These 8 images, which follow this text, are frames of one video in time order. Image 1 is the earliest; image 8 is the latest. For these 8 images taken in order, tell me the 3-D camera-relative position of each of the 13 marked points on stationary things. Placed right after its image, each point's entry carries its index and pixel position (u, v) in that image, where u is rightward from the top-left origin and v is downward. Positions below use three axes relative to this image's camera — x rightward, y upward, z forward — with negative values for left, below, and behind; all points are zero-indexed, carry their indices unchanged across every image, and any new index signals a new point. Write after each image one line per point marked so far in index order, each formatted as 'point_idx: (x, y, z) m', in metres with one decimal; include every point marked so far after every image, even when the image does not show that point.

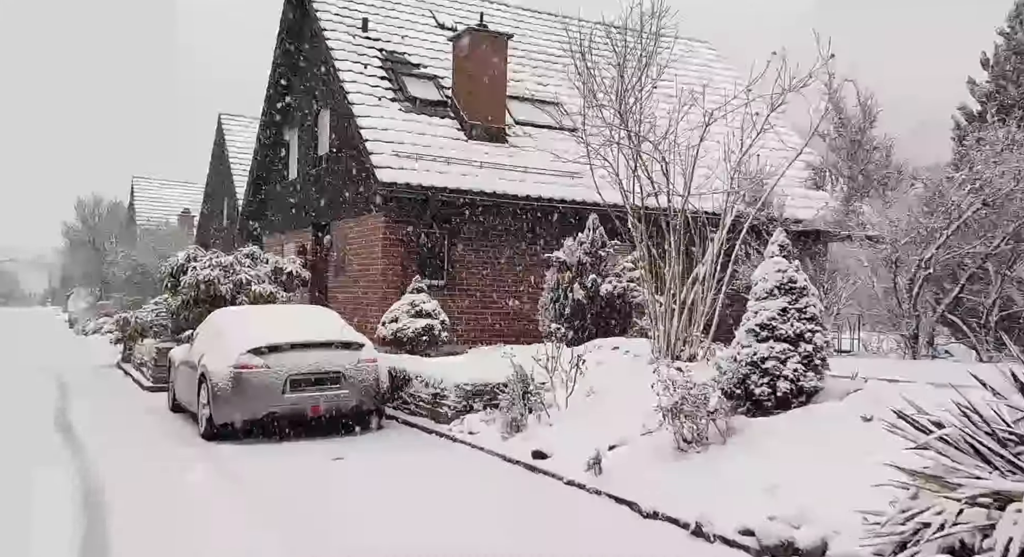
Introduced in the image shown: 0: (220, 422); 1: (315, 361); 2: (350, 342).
0: (-3.1, -1.5, +10.2) m
1: (-2.1, -0.9, +10.5) m
2: (-1.8, -0.7, +10.9) m
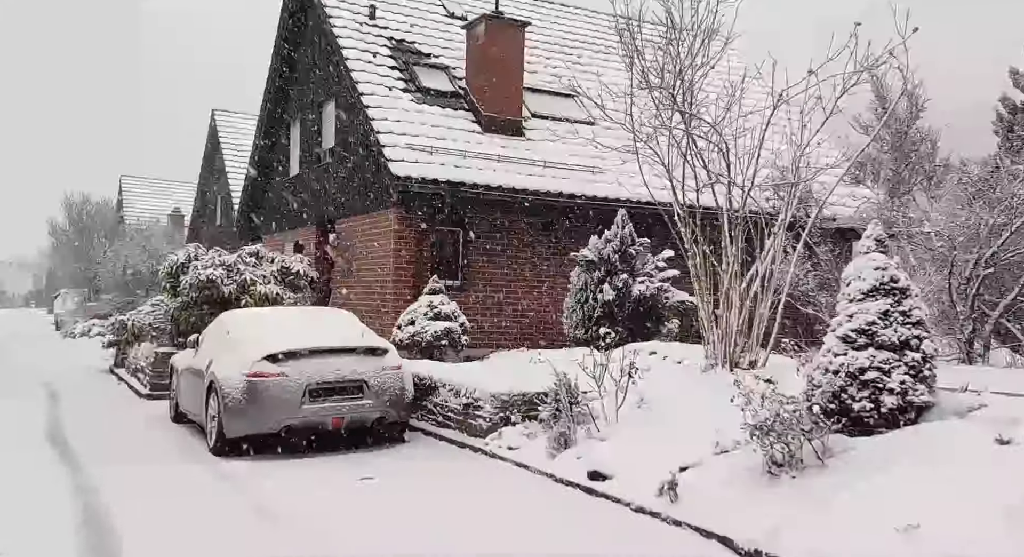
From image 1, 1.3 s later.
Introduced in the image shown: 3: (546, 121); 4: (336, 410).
0: (-2.7, -1.5, +9.3) m
1: (-1.8, -0.9, +9.6) m
2: (-1.4, -0.7, +10.0) m
3: (+0.6, +3.0, +18.0) m
4: (-1.7, -1.3, +9.5) m
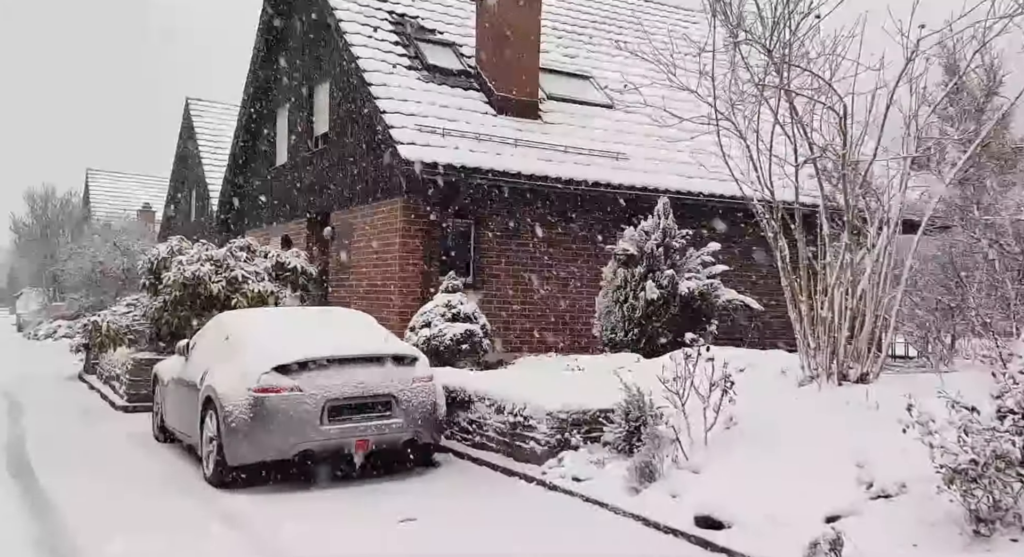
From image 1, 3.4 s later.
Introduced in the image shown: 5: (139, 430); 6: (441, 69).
0: (-2.2, -1.5, +7.7) m
1: (-1.3, -0.9, +8.0) m
2: (-1.0, -0.7, +8.4) m
3: (+0.8, +3.0, +16.5) m
4: (-1.3, -1.3, +7.9) m
5: (-4.4, -1.7, +11.1) m
6: (-1.2, +3.5, +16.2) m
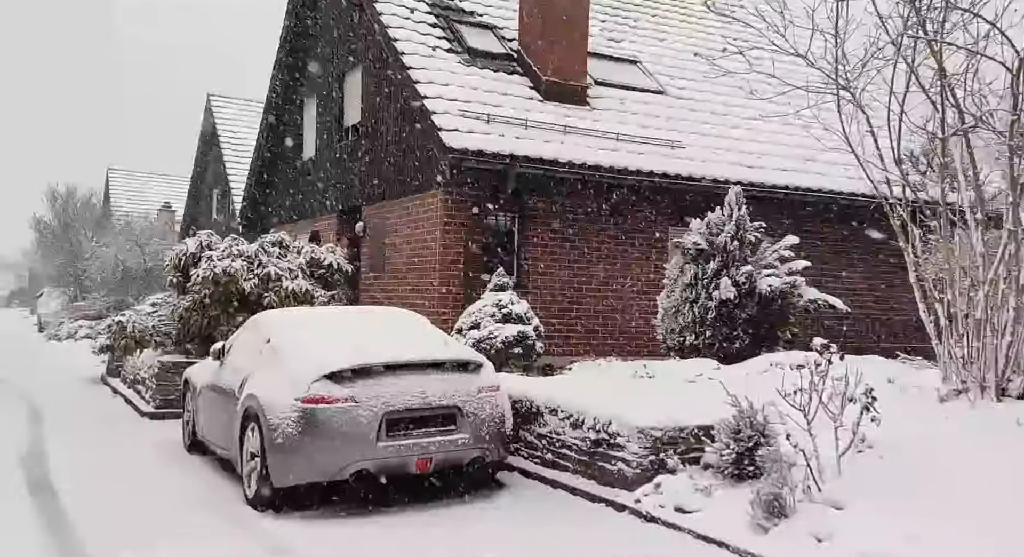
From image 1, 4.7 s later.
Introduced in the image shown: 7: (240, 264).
0: (-1.6, -1.5, +6.8) m
1: (-0.7, -0.8, +7.0) m
2: (-0.4, -0.6, +7.4) m
3: (+1.6, +3.1, +15.4) m
4: (-0.7, -1.2, +6.9) m
5: (-3.7, -1.7, +10.2) m
6: (-0.5, +3.6, +15.2) m
7: (-3.5, +0.2, +12.2) m
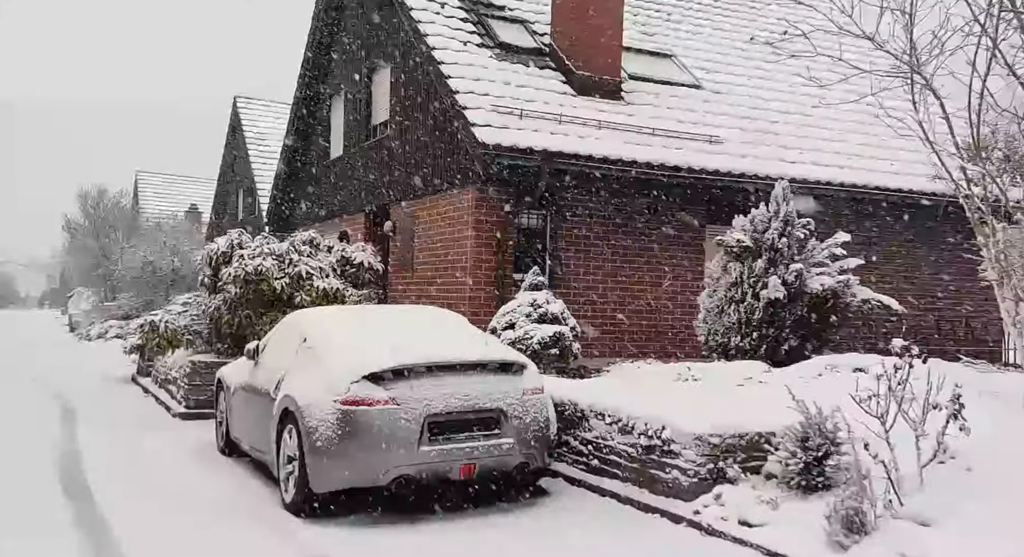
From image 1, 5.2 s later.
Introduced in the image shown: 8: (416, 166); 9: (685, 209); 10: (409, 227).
0: (-1.3, -1.4, +6.4) m
1: (-0.4, -0.8, +6.7) m
2: (0.0, -0.6, +7.0) m
3: (+2.1, +3.1, +15.0) m
4: (-0.3, -1.2, +6.5) m
5: (-3.3, -1.7, +9.9) m
6: (0.0, +3.6, +14.8) m
7: (-3.0, +0.2, +11.9) m
8: (-1.5, +1.8, +15.2) m
9: (+2.5, +1.0, +13.6) m
10: (-1.7, +0.8, +15.5) m
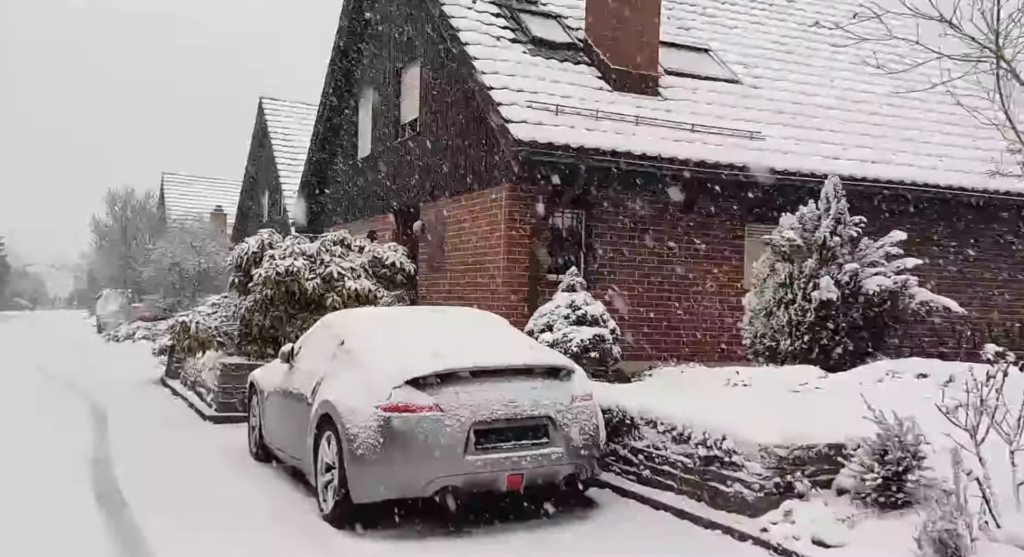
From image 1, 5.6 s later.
0: (-1.0, -1.4, +6.1) m
1: (0.0, -0.8, +6.3) m
2: (+0.3, -0.6, +6.7) m
3: (+2.6, +3.1, +14.6) m
4: (0.0, -1.2, +6.2) m
5: (-2.9, -1.7, +9.6) m
6: (+0.6, +3.6, +14.4) m
7: (-2.6, +0.2, +11.6) m
8: (-1.0, +1.8, +14.8) m
9: (+3.0, +1.0, +13.2) m
10: (-1.1, +0.8, +15.1) m
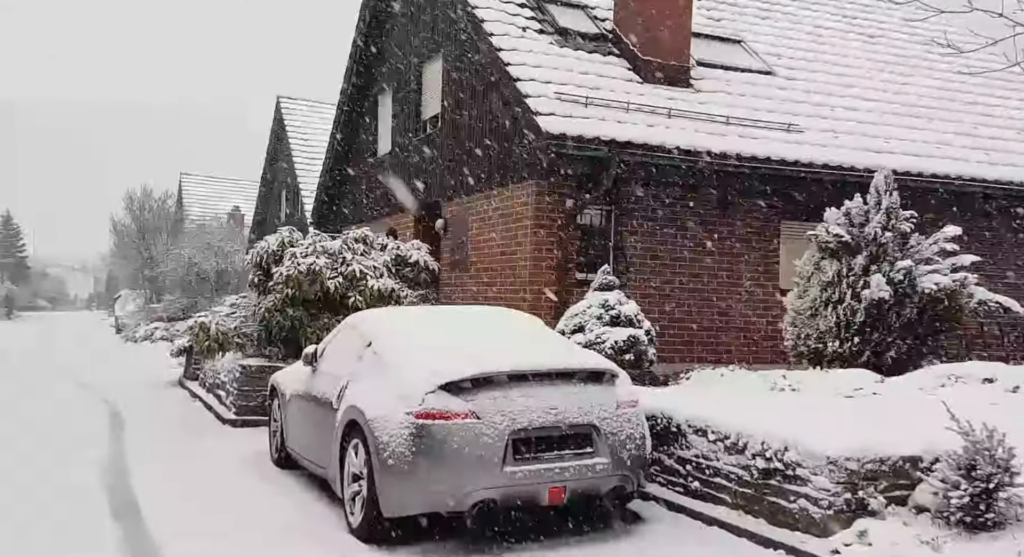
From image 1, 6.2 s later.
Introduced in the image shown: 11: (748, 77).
0: (-0.7, -1.4, +5.6) m
1: (+0.2, -0.8, +5.8) m
2: (+0.6, -0.6, +6.2) m
3: (+3.0, +3.1, +14.0) m
4: (+0.2, -1.2, +5.7) m
5: (-2.6, -1.7, +9.2) m
6: (+0.9, +3.6, +13.9) m
7: (-2.2, +0.2, +11.1) m
8: (-0.6, +1.8, +14.4) m
9: (+3.3, +1.0, +12.7) m
10: (-0.7, +0.8, +14.7) m
11: (+3.5, +3.0, +14.0) m
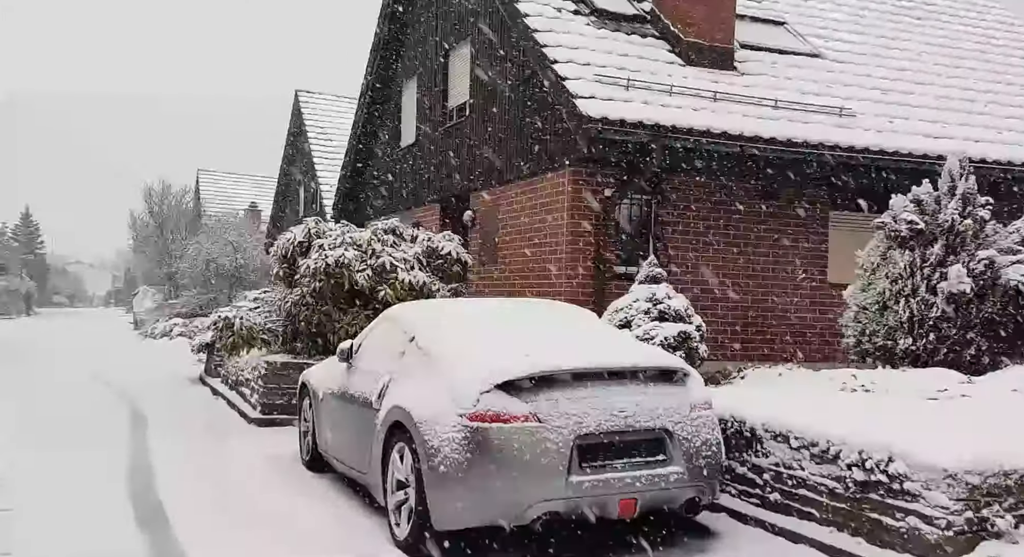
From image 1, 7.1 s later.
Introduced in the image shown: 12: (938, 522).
0: (-0.4, -1.3, +5.0) m
1: (+0.6, -0.7, +5.2) m
2: (+0.9, -0.5, +5.5) m
3: (+3.5, +3.2, +13.3) m
4: (+0.6, -1.1, +5.0) m
5: (-2.2, -1.6, +8.6) m
6: (+1.4, +3.7, +13.2) m
7: (-1.8, +0.3, +10.5) m
8: (-0.1, +1.9, +13.7) m
9: (+3.8, +1.1, +12.0) m
10: (-0.2, +0.9, +14.0) m
11: (+4.0, +3.1, +13.3) m
12: (+2.1, -1.2, +4.6) m
